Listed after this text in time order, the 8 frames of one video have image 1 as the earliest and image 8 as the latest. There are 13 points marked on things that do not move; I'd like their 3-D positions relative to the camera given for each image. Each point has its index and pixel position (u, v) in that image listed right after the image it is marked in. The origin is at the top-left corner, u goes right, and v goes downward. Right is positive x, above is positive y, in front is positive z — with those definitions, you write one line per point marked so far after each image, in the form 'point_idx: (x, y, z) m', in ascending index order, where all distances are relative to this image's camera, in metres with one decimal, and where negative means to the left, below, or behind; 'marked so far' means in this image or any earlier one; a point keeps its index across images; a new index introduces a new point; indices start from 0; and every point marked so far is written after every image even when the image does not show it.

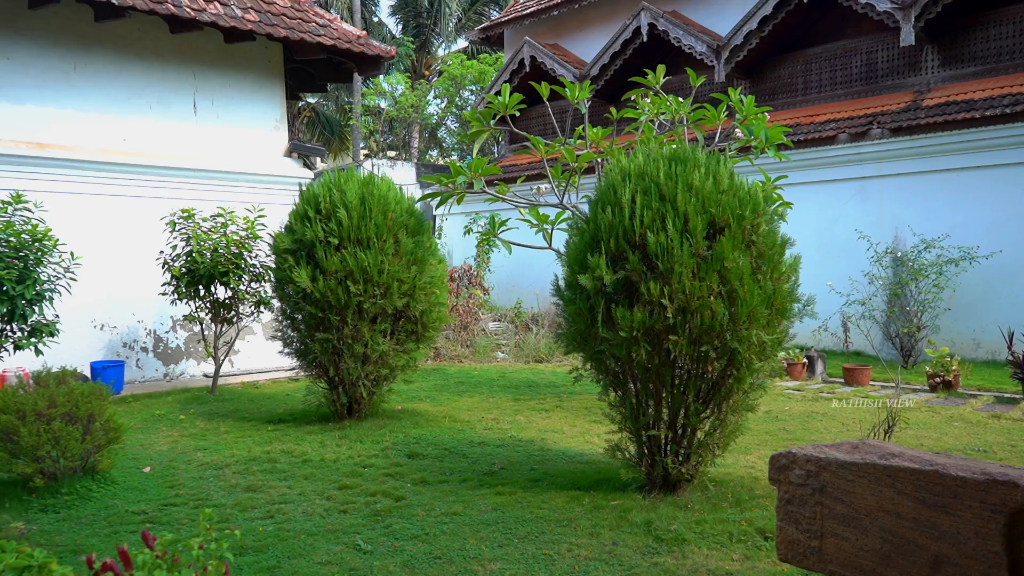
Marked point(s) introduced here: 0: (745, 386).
0: (+1.1, -0.5, +4.0) m
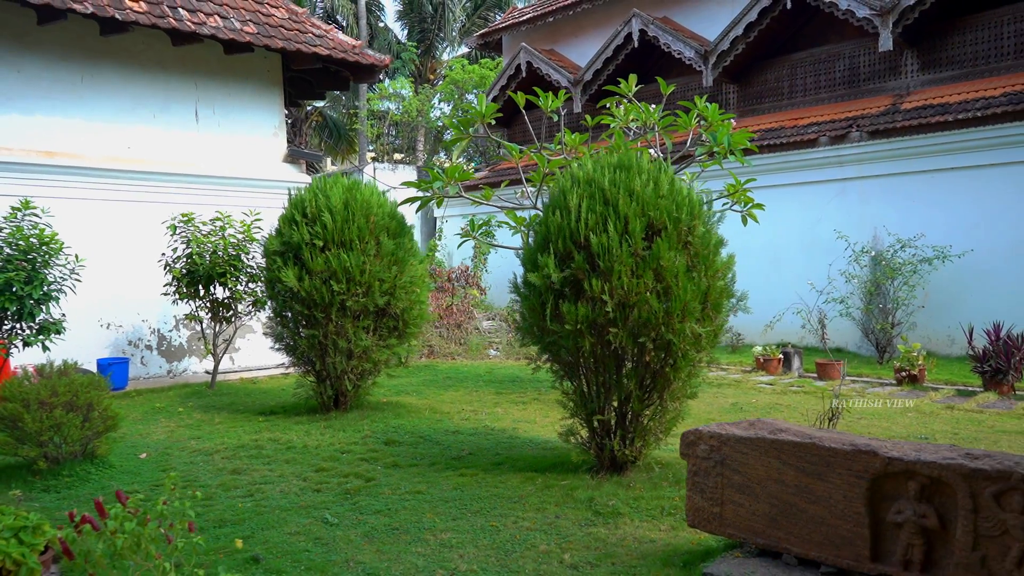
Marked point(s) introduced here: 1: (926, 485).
0: (+0.9, -0.4, +4.3) m
1: (+1.3, -0.6, +2.6) m
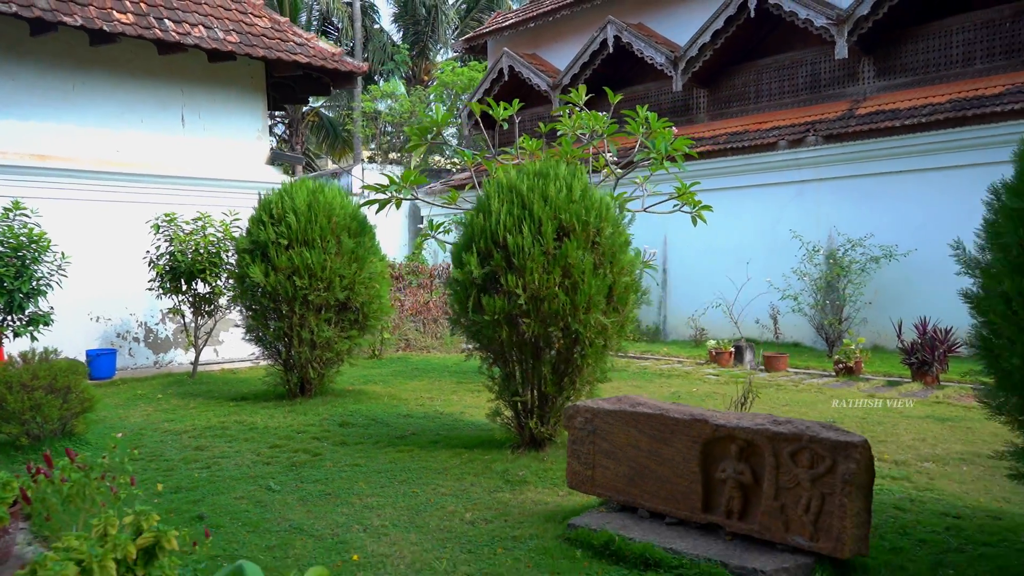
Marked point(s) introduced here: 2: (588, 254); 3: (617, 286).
0: (+0.5, -0.4, +4.9) m
1: (+0.9, -0.6, +3.2) m
2: (+0.4, +0.2, +4.8) m
3: (+0.6, 0.0, +4.9) m
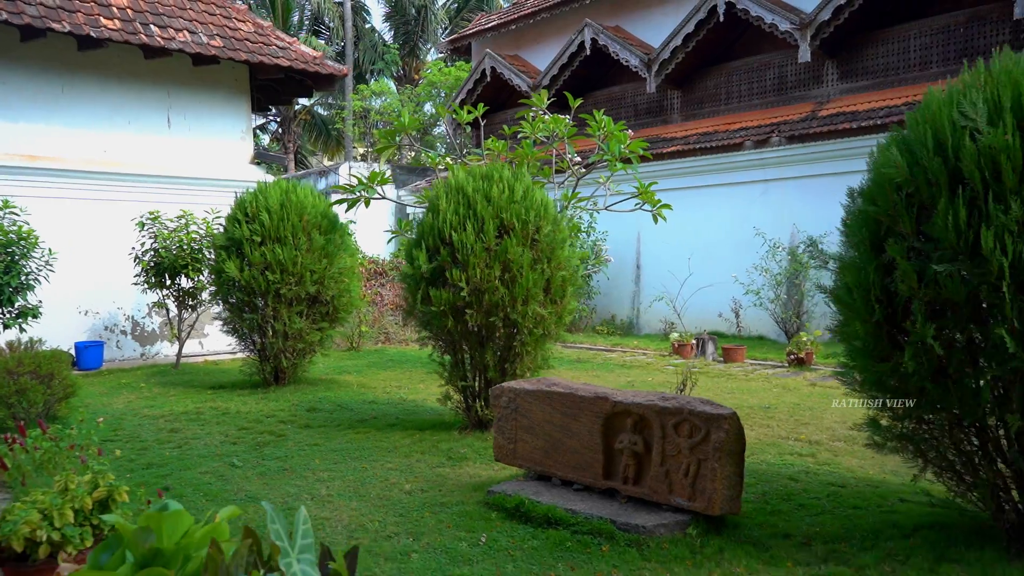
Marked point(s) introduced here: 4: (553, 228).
0: (+0.1, -0.4, +5.3) m
1: (+0.5, -0.6, +3.6) m
2: (+0.1, +0.2, +5.2) m
3: (+0.3, +0.1, +5.3) m
4: (+0.3, +0.4, +5.3) m
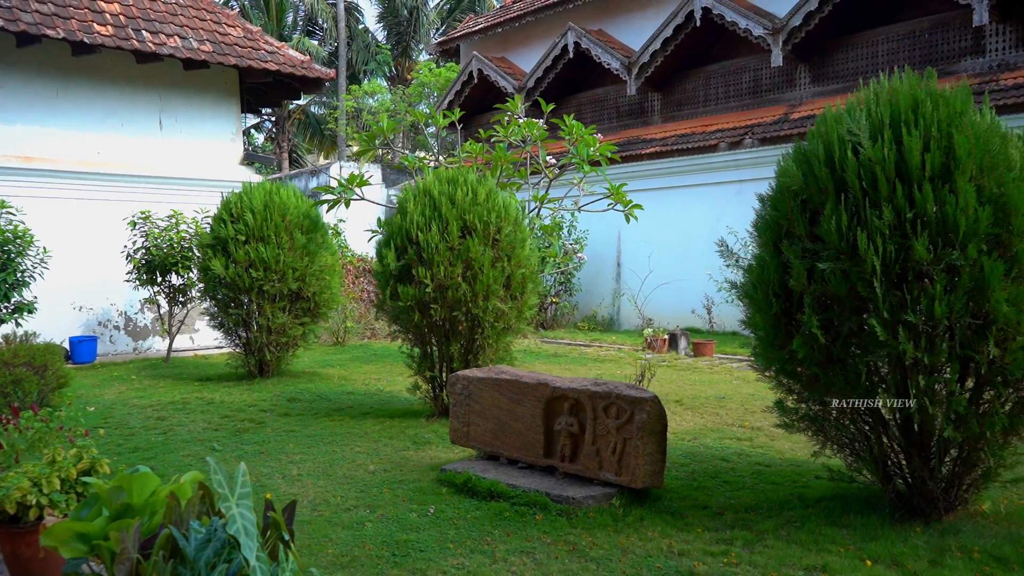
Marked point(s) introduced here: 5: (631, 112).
0: (-0.1, -0.4, +5.7) m
1: (+0.3, -0.5, +4.0) m
2: (-0.2, +0.2, +5.6) m
3: (0.0, +0.1, +5.7) m
4: (0.0, +0.4, +5.7) m
5: (+2.0, +3.0, +14.6) m
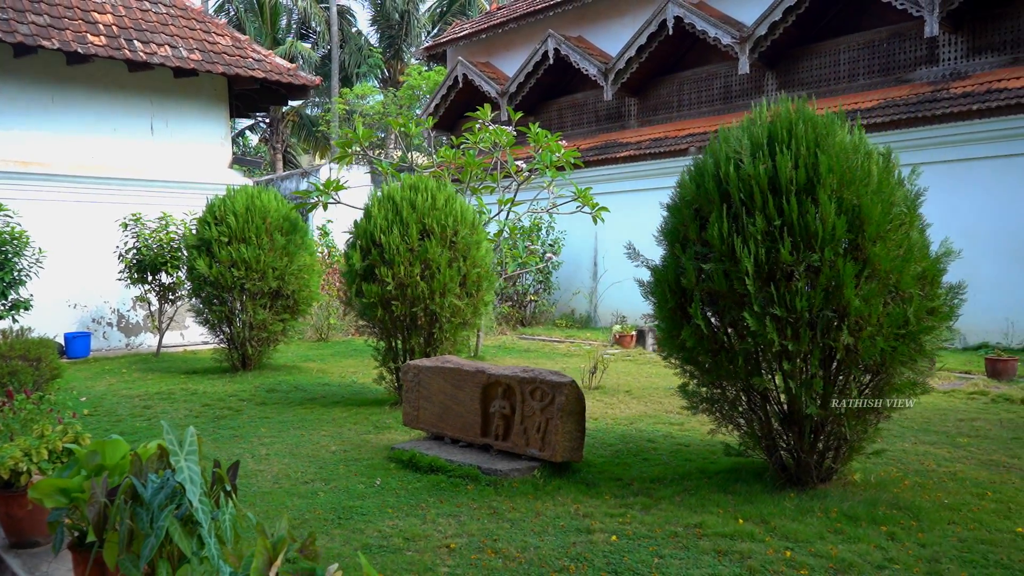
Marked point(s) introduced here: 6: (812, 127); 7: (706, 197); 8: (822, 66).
0: (-0.4, -0.3, +6.2) m
1: (0.0, -0.5, +4.5) m
2: (-0.5, +0.3, +6.1) m
3: (-0.3, +0.1, +6.2) m
4: (-0.3, +0.4, +6.2) m
5: (+1.7, +3.0, +15.1) m
6: (+1.3, +0.7, +3.8) m
7: (+0.9, +0.4, +3.8) m
8: (+4.4, +3.2, +12.1) m
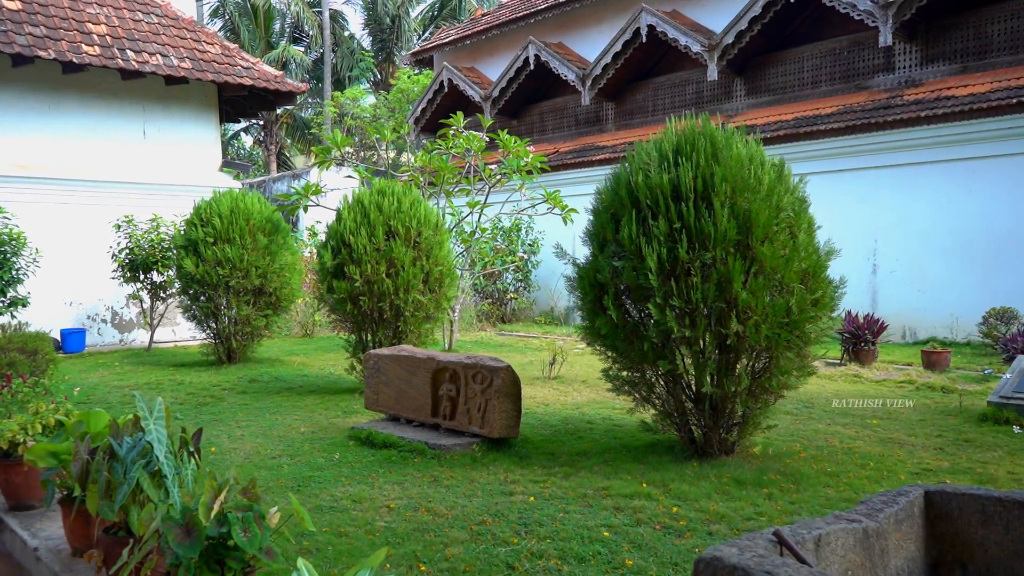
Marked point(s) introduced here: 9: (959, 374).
0: (-0.8, -0.3, +6.7) m
1: (-0.3, -0.5, +5.0) m
2: (-0.8, +0.3, +6.6) m
3: (-0.6, +0.1, +6.7) m
4: (-0.6, +0.4, +6.7) m
5: (+1.4, +3.1, +15.6) m
6: (+1.0, +0.7, +4.3) m
7: (+0.6, +0.4, +4.4) m
8: (+4.1, +3.2, +12.7) m
9: (+4.1, -0.8, +7.7) m
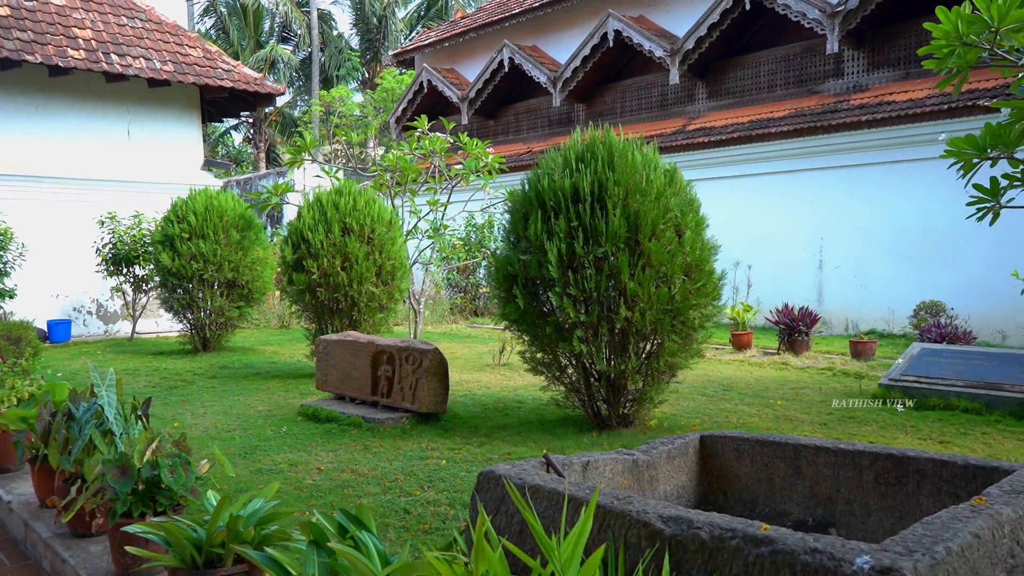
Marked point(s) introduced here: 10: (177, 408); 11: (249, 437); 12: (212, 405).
0: (-1.2, -0.2, +7.3) m
1: (-0.8, -0.4, +5.6) m
2: (-1.3, +0.4, +7.2) m
3: (-1.1, +0.2, +7.3) m
4: (-1.1, +0.5, +7.3) m
5: (+0.9, +3.2, +16.2) m
6: (+0.6, +0.8, +4.9) m
7: (+0.1, +0.5, +4.9) m
8: (+3.6, +3.3, +13.2) m
9: (+3.6, -0.7, +8.3) m
10: (-2.5, -0.9, +6.4) m
11: (-1.6, -0.9, +5.3) m
12: (-2.3, -0.9, +6.6) m
